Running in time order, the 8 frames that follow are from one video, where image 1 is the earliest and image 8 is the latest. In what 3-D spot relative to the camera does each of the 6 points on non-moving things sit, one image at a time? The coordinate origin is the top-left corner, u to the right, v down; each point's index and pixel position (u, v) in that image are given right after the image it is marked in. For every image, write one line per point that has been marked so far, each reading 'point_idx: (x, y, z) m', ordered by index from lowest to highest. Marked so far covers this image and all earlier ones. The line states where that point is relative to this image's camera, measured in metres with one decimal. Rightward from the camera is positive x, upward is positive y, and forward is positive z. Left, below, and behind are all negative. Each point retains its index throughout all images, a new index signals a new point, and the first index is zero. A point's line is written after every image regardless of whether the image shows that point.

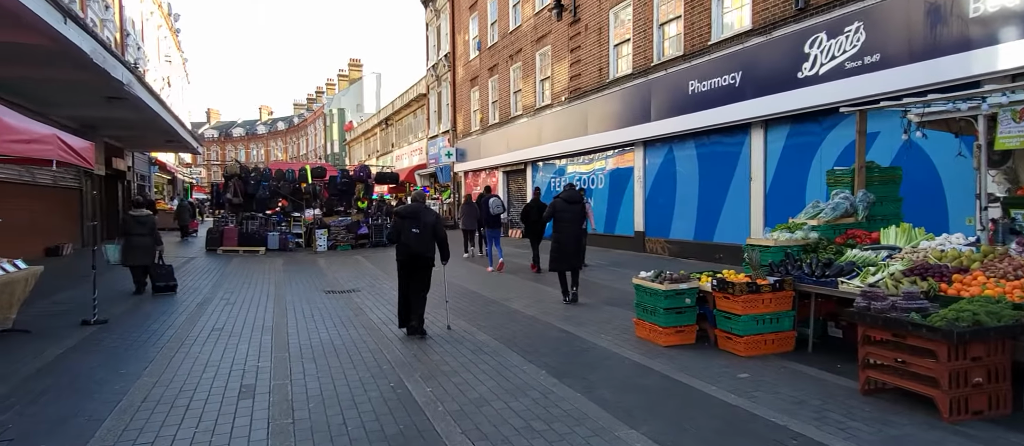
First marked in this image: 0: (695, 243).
0: (+4.0, -0.5, +12.0) m
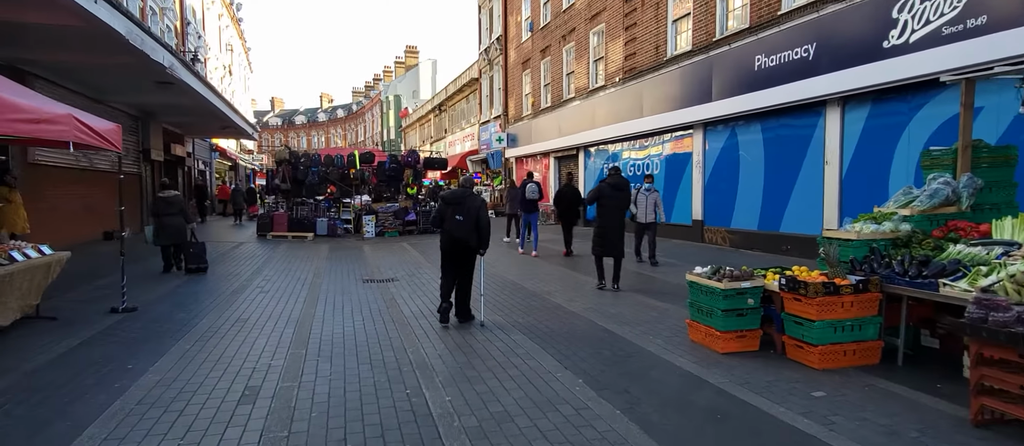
0: (+5.0, -0.2, +11.1) m
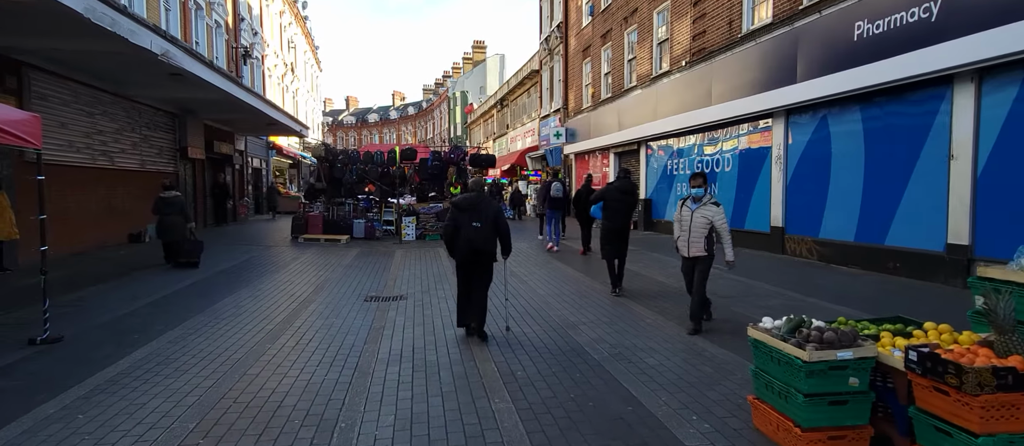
0: (+5.5, -0.4, +8.8) m
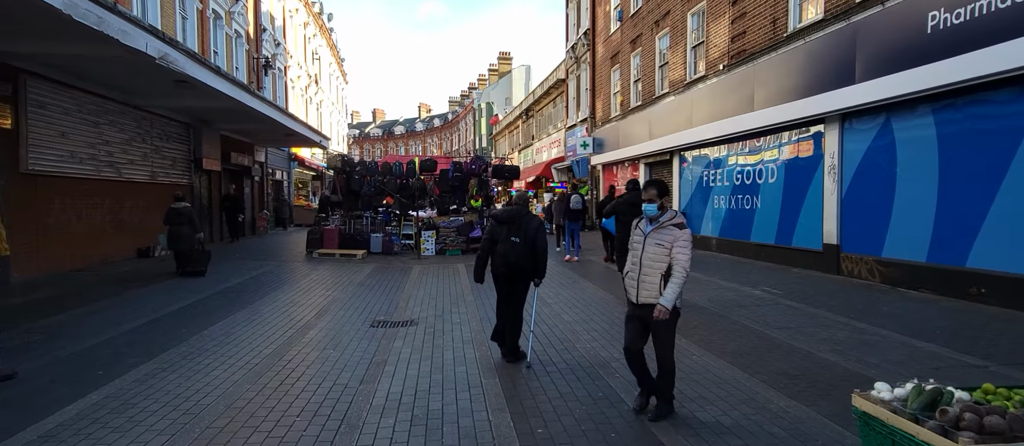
0: (+5.8, -0.6, +7.7) m
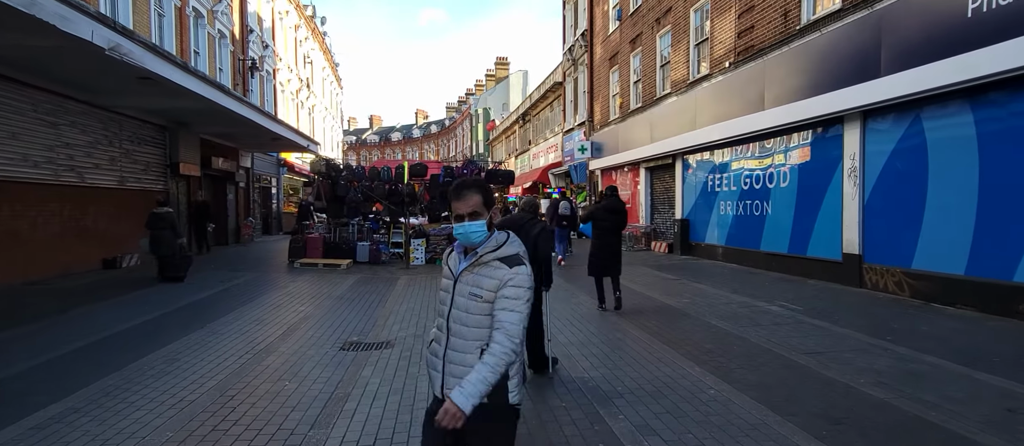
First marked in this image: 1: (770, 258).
0: (+5.7, -0.7, +6.9) m
1: (+5.2, -0.7, +11.1) m
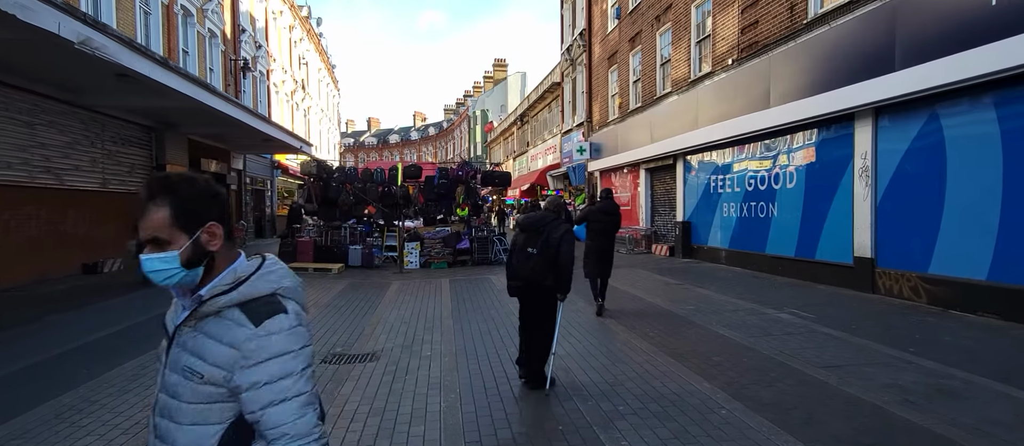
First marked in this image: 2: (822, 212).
0: (+5.6, -0.8, +6.5) m
1: (+5.1, -0.8, +10.7) m
2: (+5.3, +0.2, +9.5) m
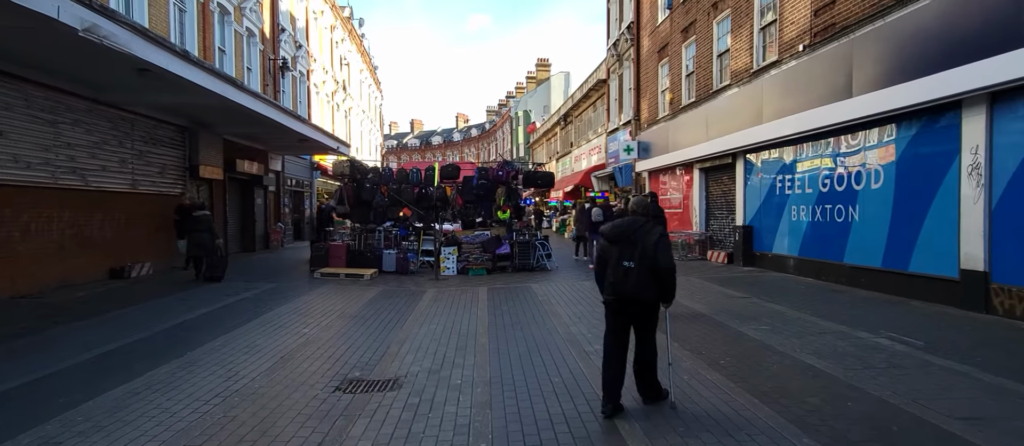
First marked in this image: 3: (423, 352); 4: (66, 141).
0: (+6.1, -0.8, +5.1) m
1: (+5.9, -0.8, +9.4) m
2: (+6.0, +0.1, +8.2) m
3: (-1.0, -1.5, +6.3) m
4: (-7.5, +1.4, +9.3) m
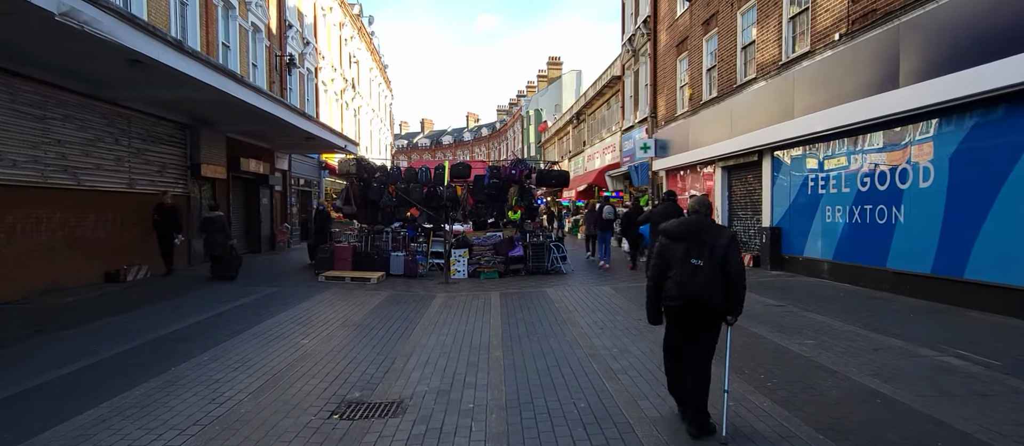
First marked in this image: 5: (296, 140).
0: (+6.2, -0.9, +4.4) m
1: (+6.1, -0.9, +8.6) m
2: (+6.2, +0.1, +7.4) m
3: (-0.8, -1.5, +5.7) m
4: (-7.2, +1.4, +8.8) m
5: (-6.4, +2.4, +16.2) m
